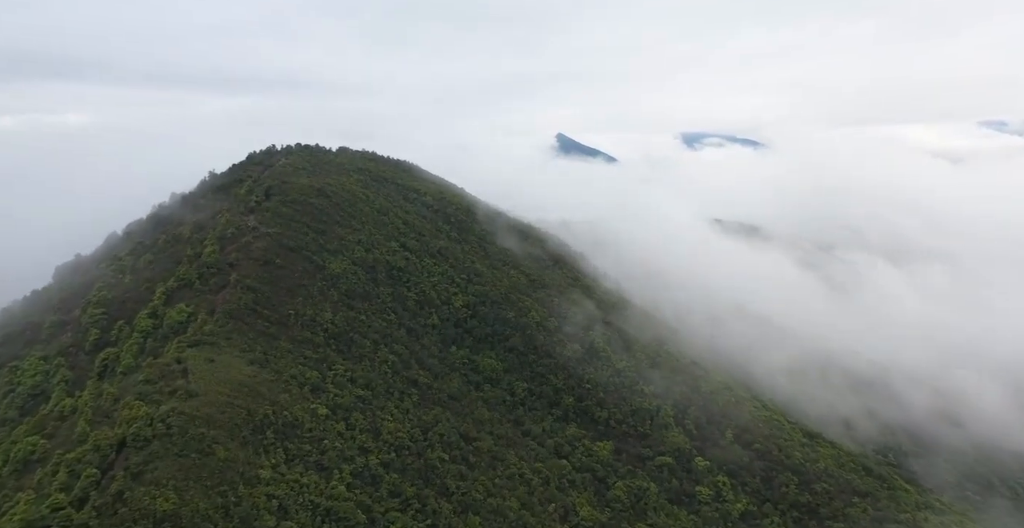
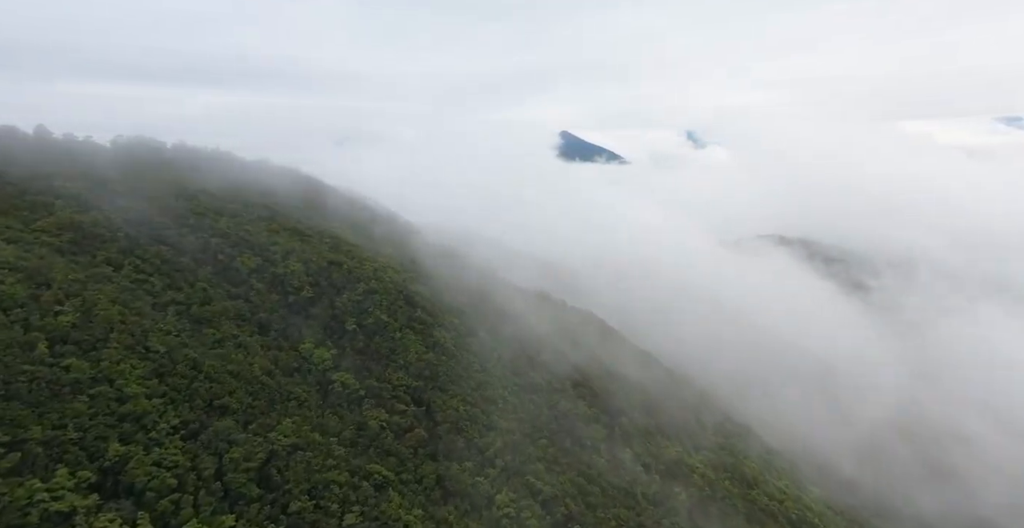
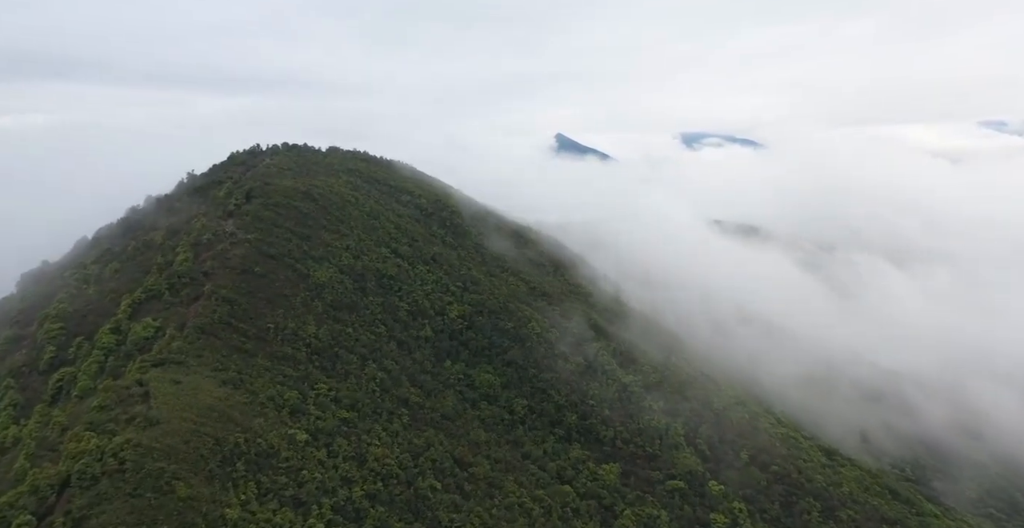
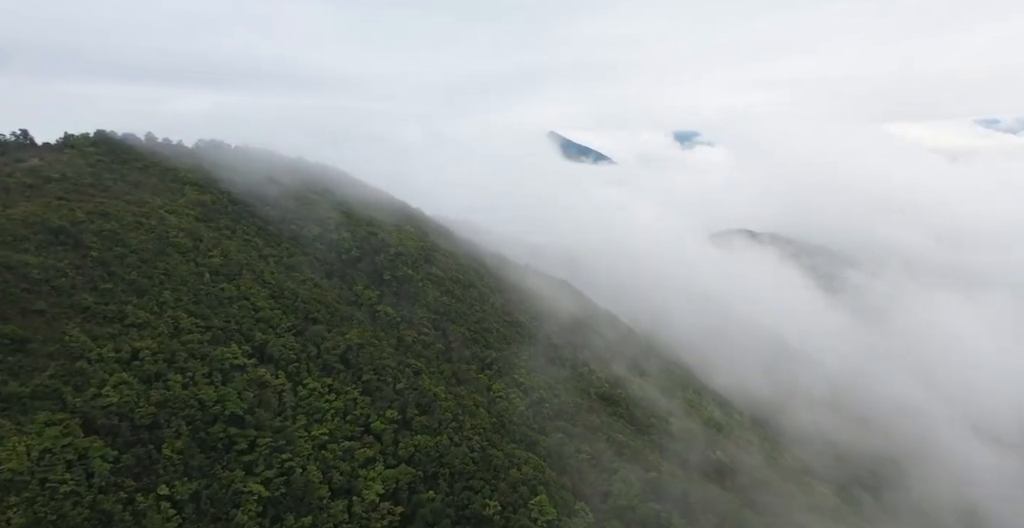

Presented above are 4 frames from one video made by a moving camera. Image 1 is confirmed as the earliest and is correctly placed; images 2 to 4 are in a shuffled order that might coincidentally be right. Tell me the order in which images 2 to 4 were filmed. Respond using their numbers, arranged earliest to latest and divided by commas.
3, 4, 2
